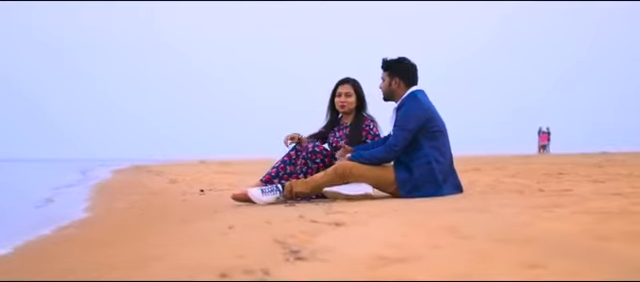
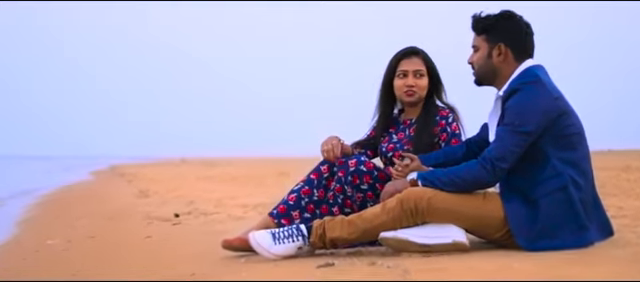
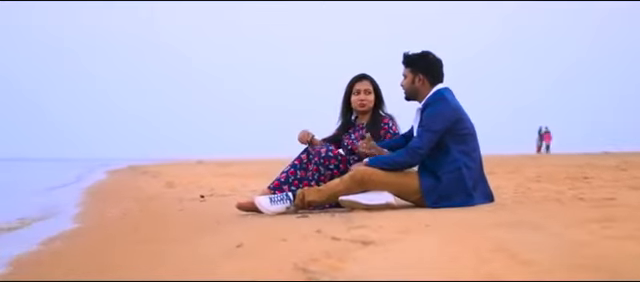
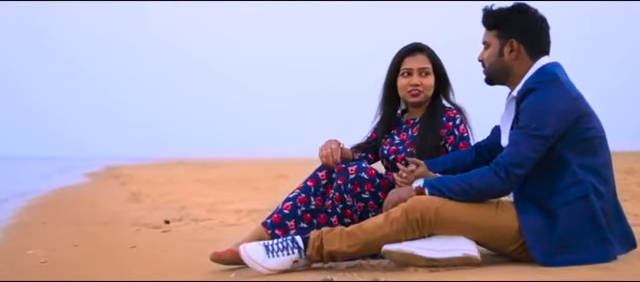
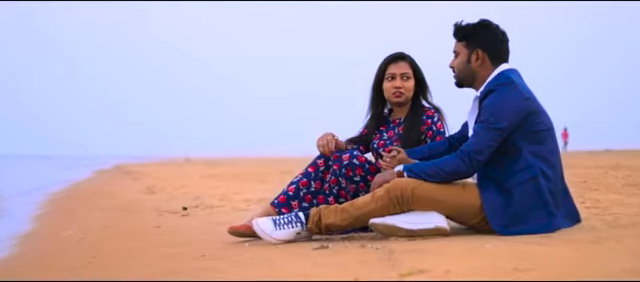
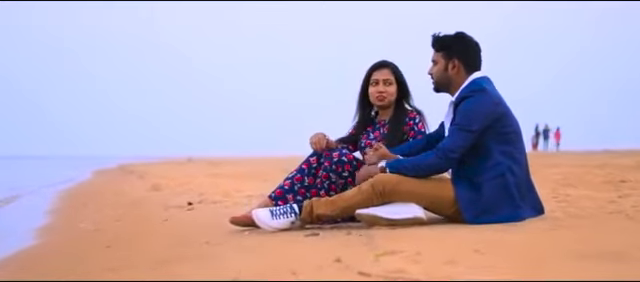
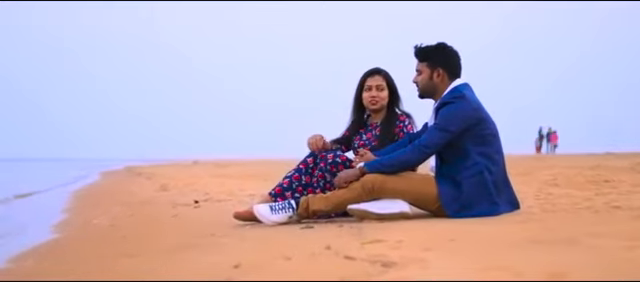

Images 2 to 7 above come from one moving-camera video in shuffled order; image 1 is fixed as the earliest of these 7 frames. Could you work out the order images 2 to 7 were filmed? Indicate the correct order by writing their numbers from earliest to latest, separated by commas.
3, 7, 6, 5, 2, 4
